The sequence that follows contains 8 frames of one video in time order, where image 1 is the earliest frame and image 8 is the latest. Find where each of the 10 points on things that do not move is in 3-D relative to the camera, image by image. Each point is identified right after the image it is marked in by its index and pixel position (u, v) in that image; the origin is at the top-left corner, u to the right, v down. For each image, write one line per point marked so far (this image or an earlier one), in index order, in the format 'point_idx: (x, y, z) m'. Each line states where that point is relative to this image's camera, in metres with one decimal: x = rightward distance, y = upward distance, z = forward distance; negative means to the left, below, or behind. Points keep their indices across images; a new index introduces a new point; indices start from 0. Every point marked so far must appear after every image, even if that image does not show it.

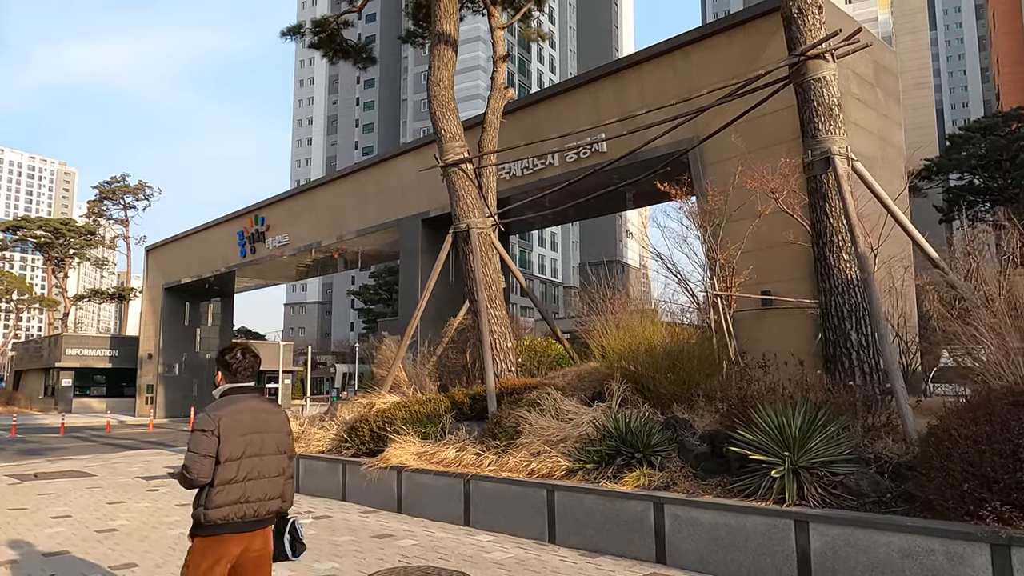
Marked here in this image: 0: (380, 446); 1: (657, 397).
0: (-1.4, -1.6, +7.9) m
1: (+1.3, -1.0, +7.0) m
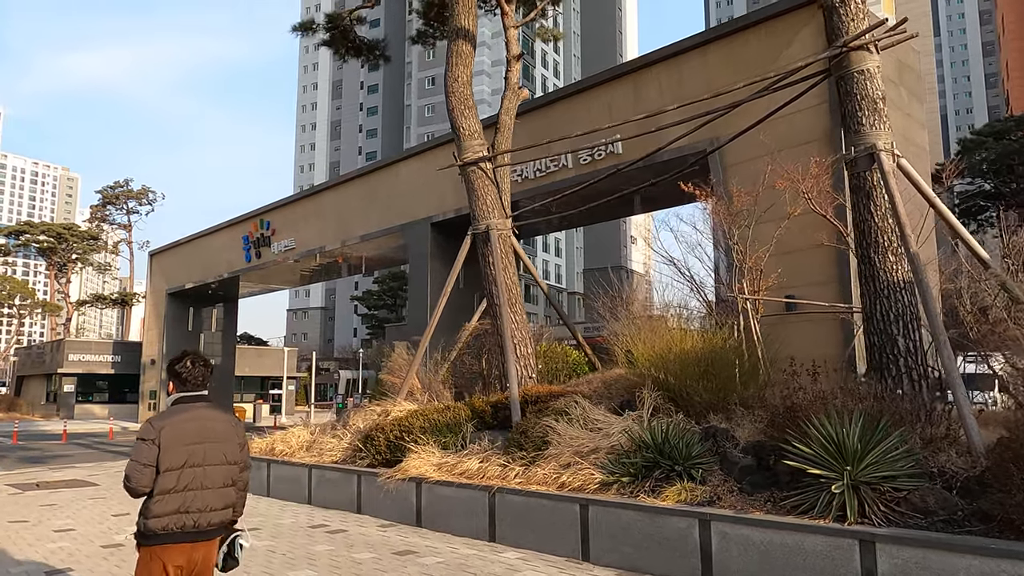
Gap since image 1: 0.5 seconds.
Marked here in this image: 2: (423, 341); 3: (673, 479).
0: (-1.1, -1.7, +7.5) m
1: (+1.6, -1.0, +6.6) m
2: (-1.0, -0.6, +8.8) m
3: (+1.2, -1.4, +5.4) m
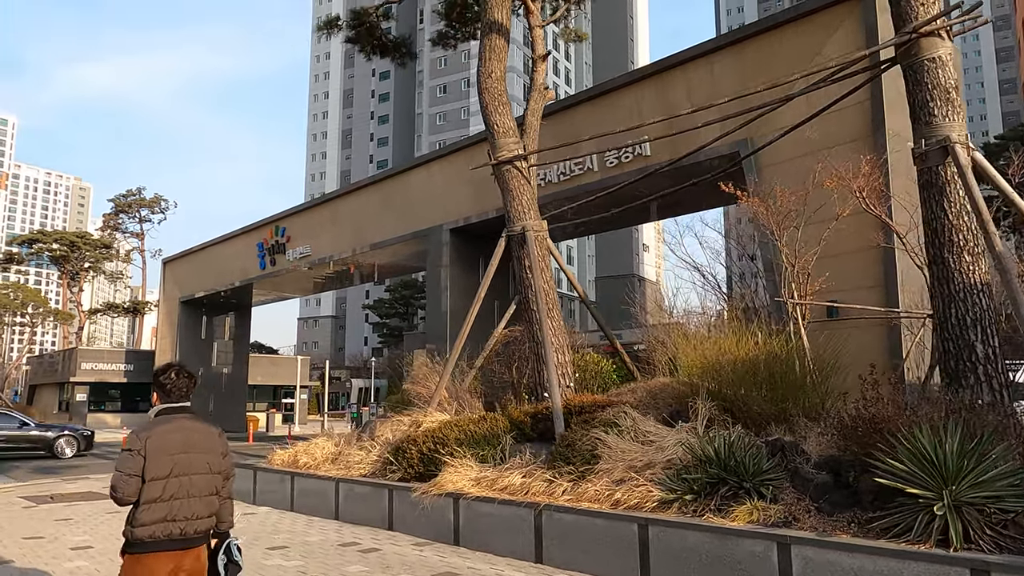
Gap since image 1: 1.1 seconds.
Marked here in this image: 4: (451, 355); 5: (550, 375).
0: (-0.7, -1.7, +7.1) m
1: (+1.9, -1.1, +6.2) m
2: (-0.6, -0.7, +8.4) m
3: (+1.5, -1.4, +5.0) m
4: (-0.7, -0.8, +8.4) m
5: (+0.4, -0.8, +7.2) m
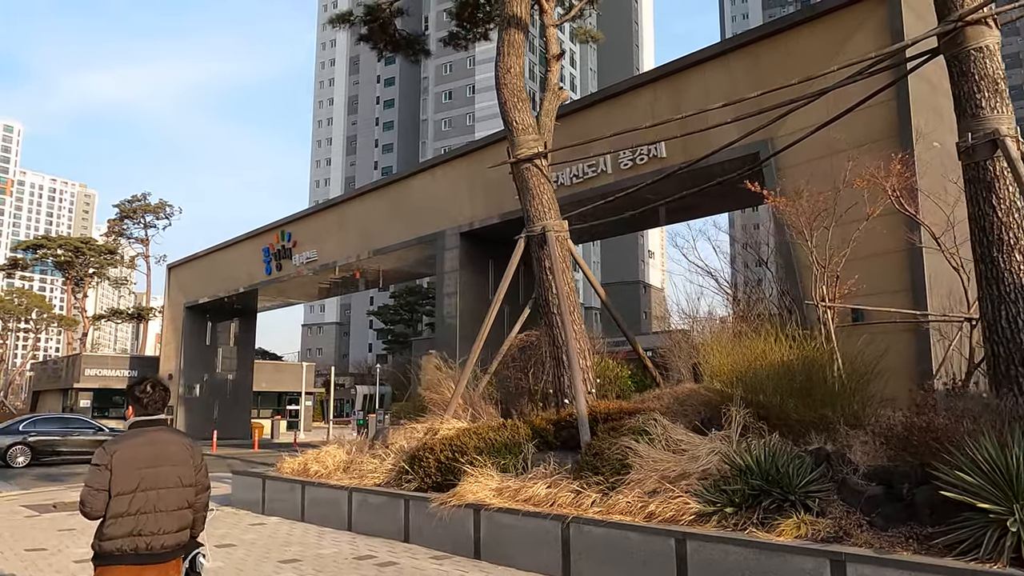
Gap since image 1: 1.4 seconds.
0: (-0.6, -1.7, +6.8) m
1: (+2.1, -1.1, +5.9) m
2: (-0.4, -0.7, +8.2) m
3: (+1.7, -1.4, +4.7) m
4: (-0.5, -0.8, +8.1) m
5: (+0.6, -0.8, +6.9) m
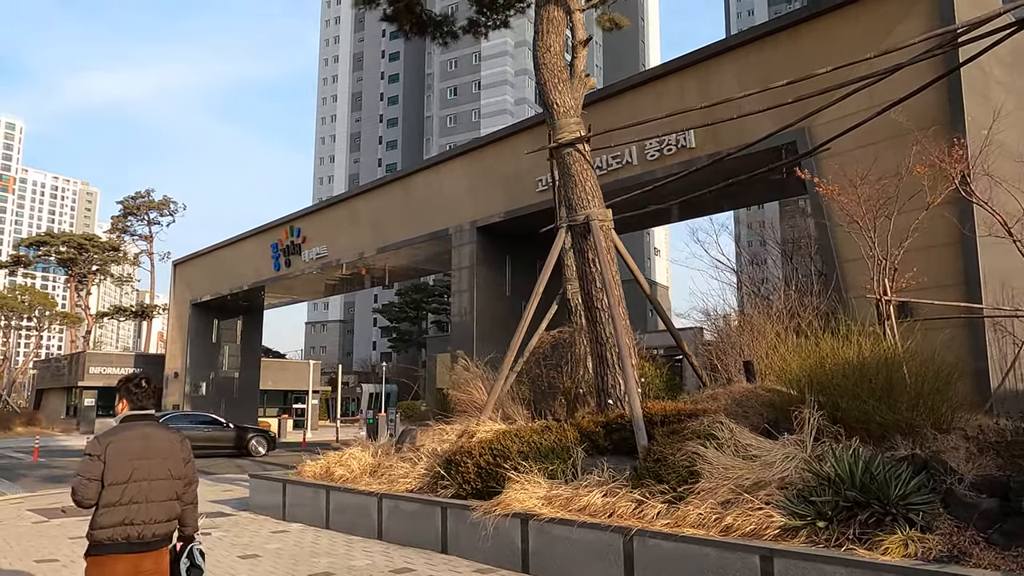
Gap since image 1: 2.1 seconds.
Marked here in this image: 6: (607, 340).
0: (-0.2, -1.6, +6.3) m
1: (+2.5, -1.0, +5.4) m
2: (0.0, -0.6, +7.7) m
3: (+2.1, -1.3, +4.2) m
4: (-0.1, -0.7, +7.7) m
5: (+1.0, -0.8, +6.4) m
6: (+0.9, -0.5, +7.2) m
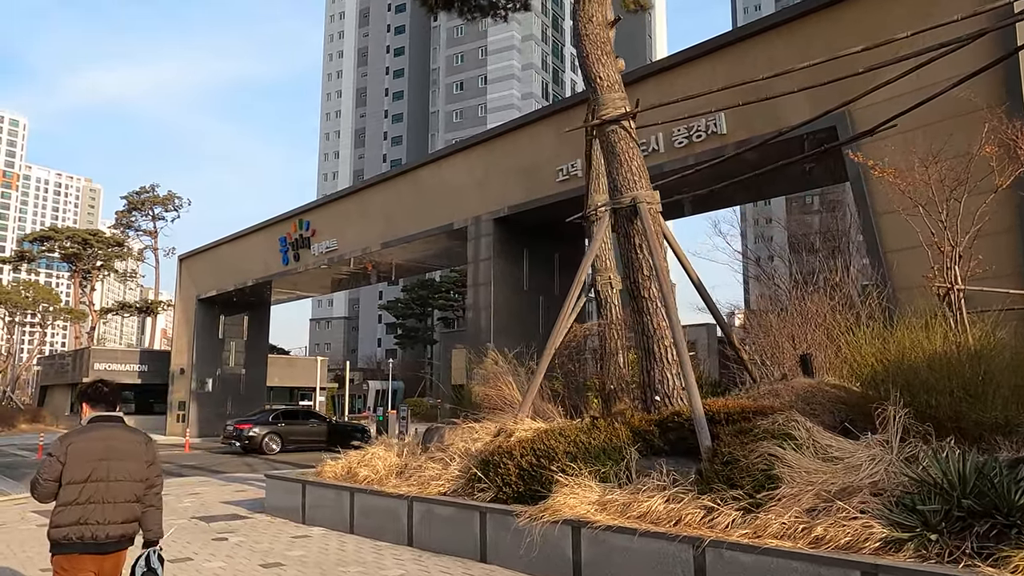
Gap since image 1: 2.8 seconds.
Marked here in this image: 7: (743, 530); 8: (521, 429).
0: (+0.2, -1.5, +5.8) m
1: (+2.9, -0.9, +4.9) m
2: (+0.3, -0.5, +7.2) m
3: (+2.4, -1.2, +3.7) m
4: (+0.3, -0.6, +7.2) m
5: (+1.3, -0.7, +5.9) m
6: (+1.3, -0.4, +6.7) m
7: (+1.4, -1.4, +4.5) m
8: (+0.1, -1.2, +6.7) m
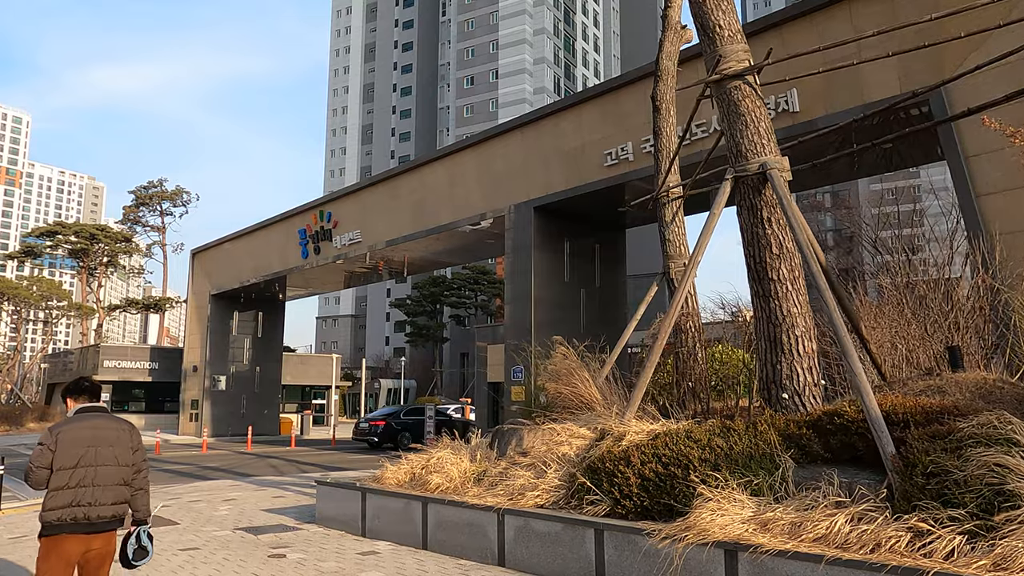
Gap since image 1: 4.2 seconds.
0: (+1.0, -1.4, +4.9) m
1: (+3.7, -0.8, +4.0) m
2: (+1.2, -0.4, +6.3) m
3: (+3.2, -1.1, +2.8) m
4: (+1.1, -0.5, +6.3) m
5: (+2.1, -0.5, +5.0) m
6: (+2.1, -0.2, +5.8) m
7: (+2.2, -1.3, +3.6) m
8: (+0.9, -1.1, +5.8) m
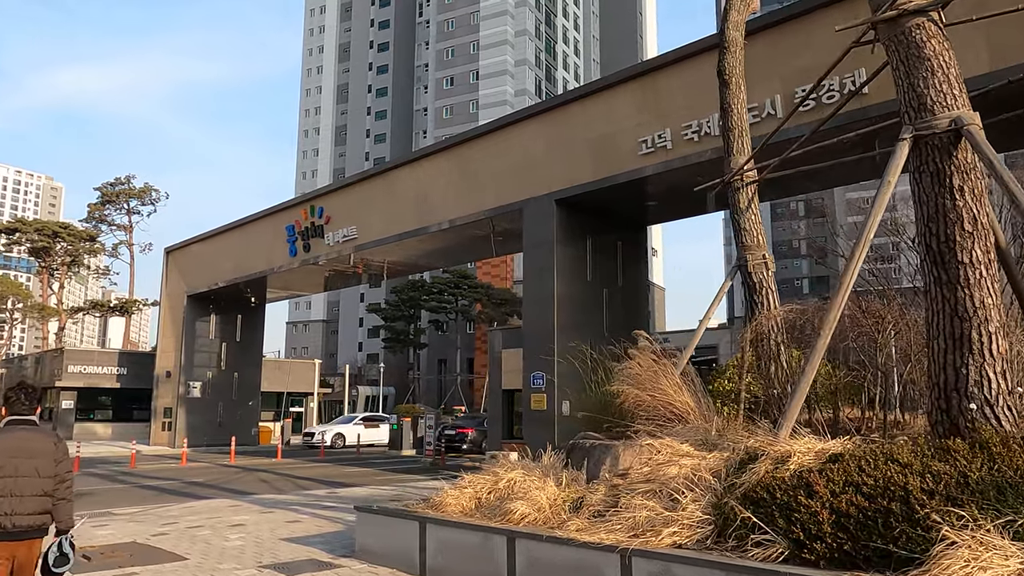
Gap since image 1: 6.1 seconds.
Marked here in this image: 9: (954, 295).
0: (+1.8, -1.3, +3.8) m
1: (+4.5, -0.7, +3.0) m
2: (+1.9, -0.3, +5.1) m
3: (+4.2, -1.0, +1.7) m
4: (+1.9, -0.4, +5.1) m
5: (+3.0, -0.4, +3.9) m
6: (+2.9, -0.2, +4.7) m
7: (+3.1, -1.2, +2.4) m
8: (+1.7, -1.0, +4.7) m
9: (+2.8, 0.0, +4.8) m
